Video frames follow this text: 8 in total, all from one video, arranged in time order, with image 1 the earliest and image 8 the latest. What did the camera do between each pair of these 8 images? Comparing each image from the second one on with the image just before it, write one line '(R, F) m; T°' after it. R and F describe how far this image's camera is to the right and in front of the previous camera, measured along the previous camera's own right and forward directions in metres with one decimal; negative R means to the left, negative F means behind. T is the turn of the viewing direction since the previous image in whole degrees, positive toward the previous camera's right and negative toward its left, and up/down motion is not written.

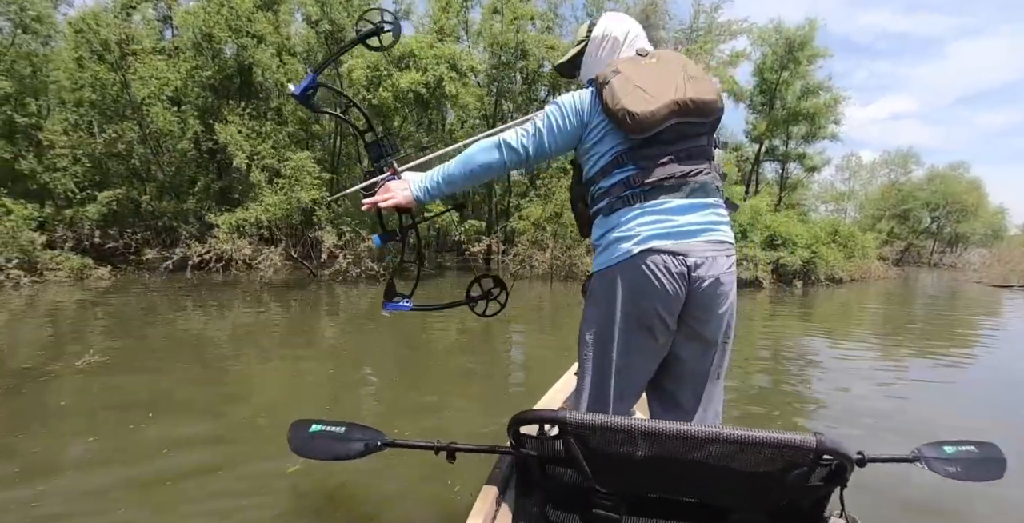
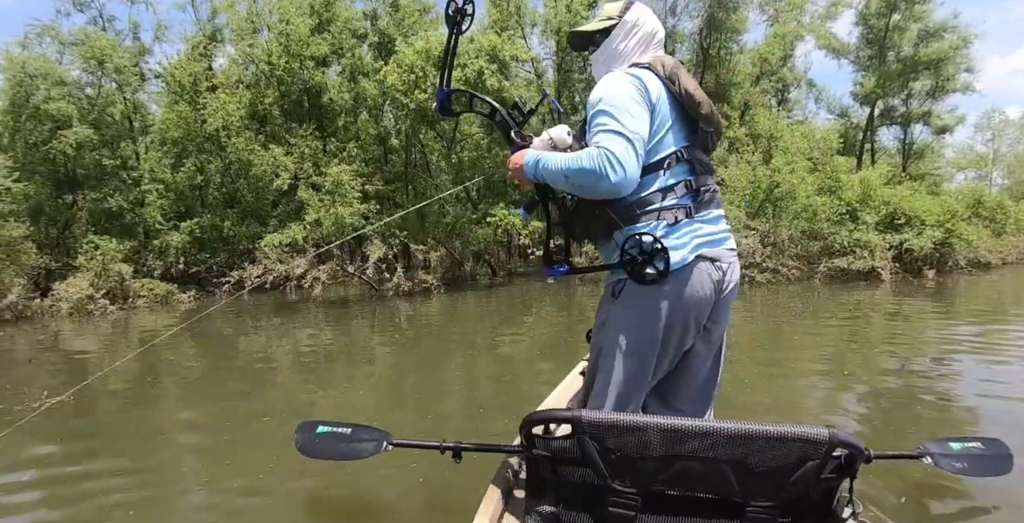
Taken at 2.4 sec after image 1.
(+0.7, +0.5) m; -13°
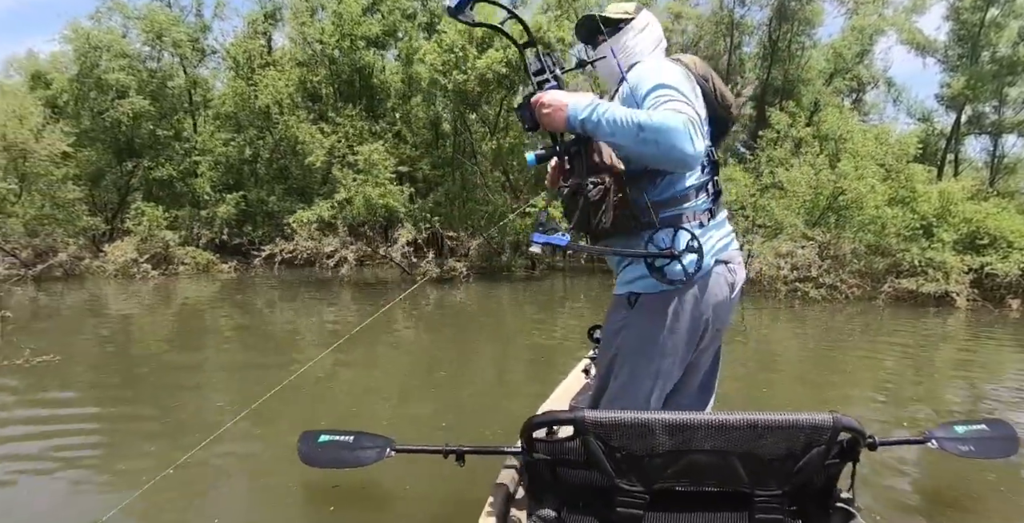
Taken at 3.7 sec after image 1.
(+0.3, +0.2) m; -7°
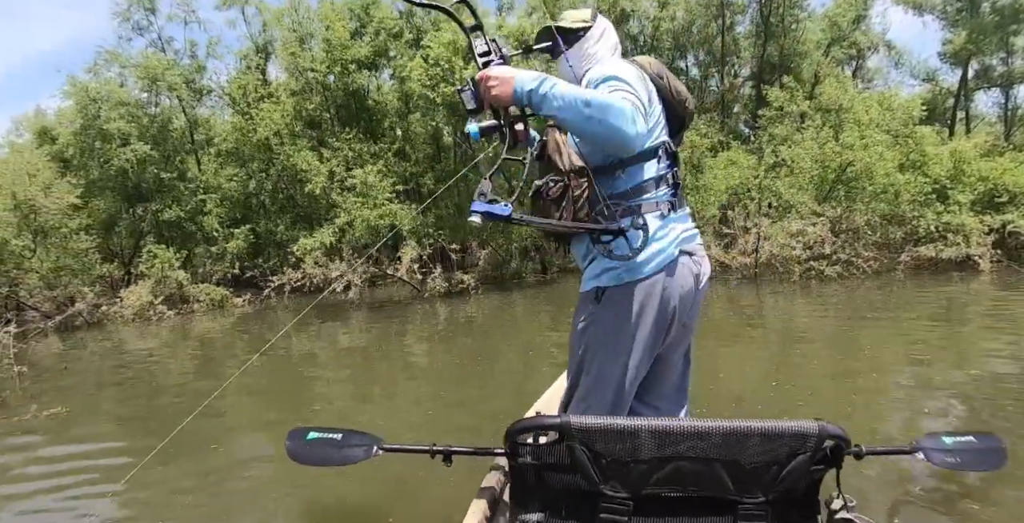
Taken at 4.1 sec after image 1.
(+0.2, 0.0) m; -3°
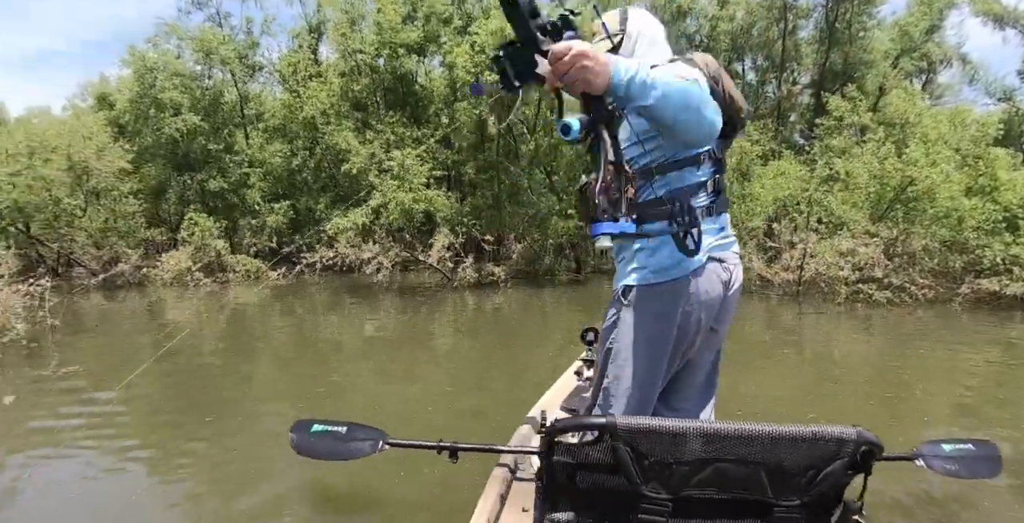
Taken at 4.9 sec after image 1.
(+0.1, +0.1) m; -4°
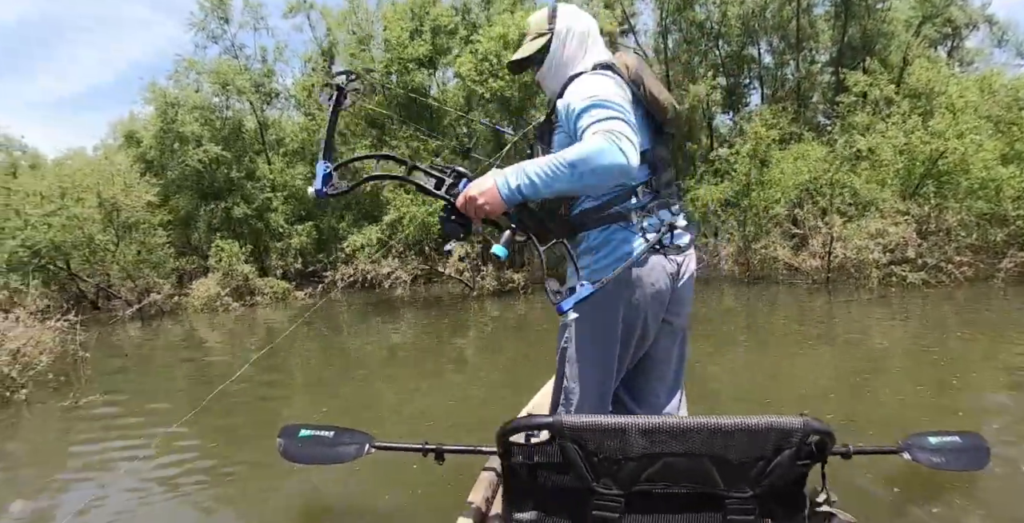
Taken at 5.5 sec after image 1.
(+0.2, 0.0) m; -4°
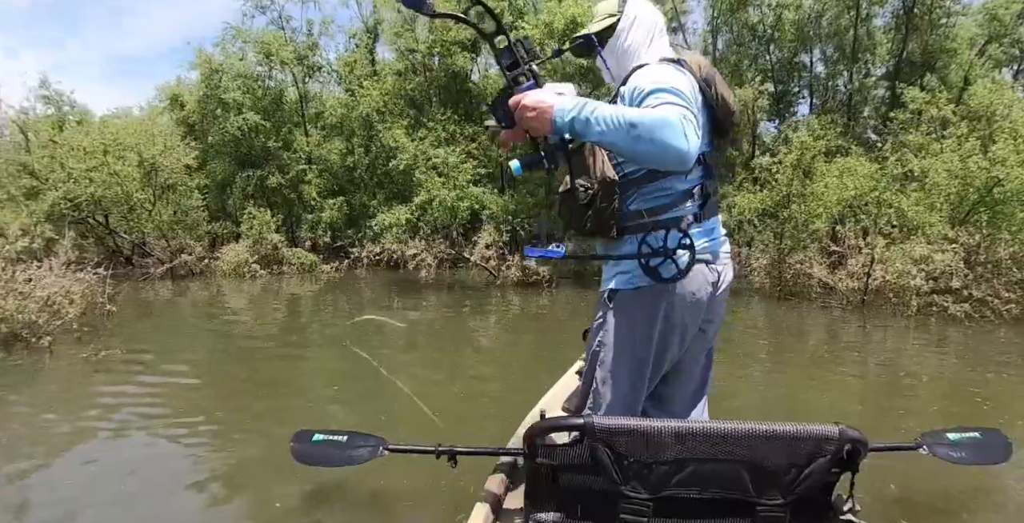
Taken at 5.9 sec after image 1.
(+0.1, +0.1) m; -3°
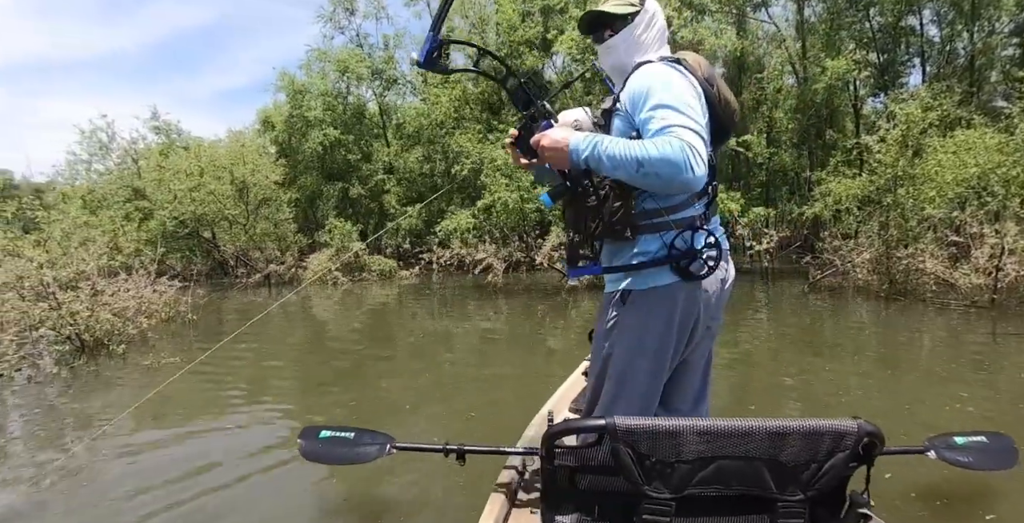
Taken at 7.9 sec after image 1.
(+0.5, +0.2) m; -11°
